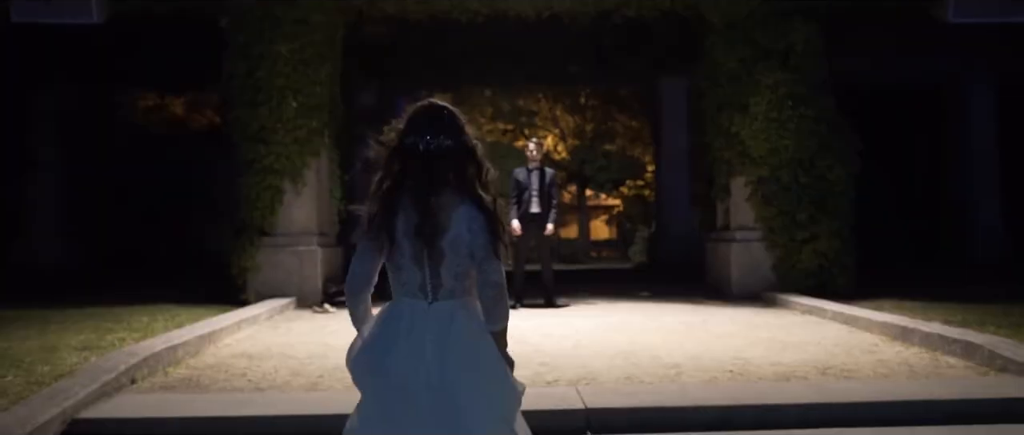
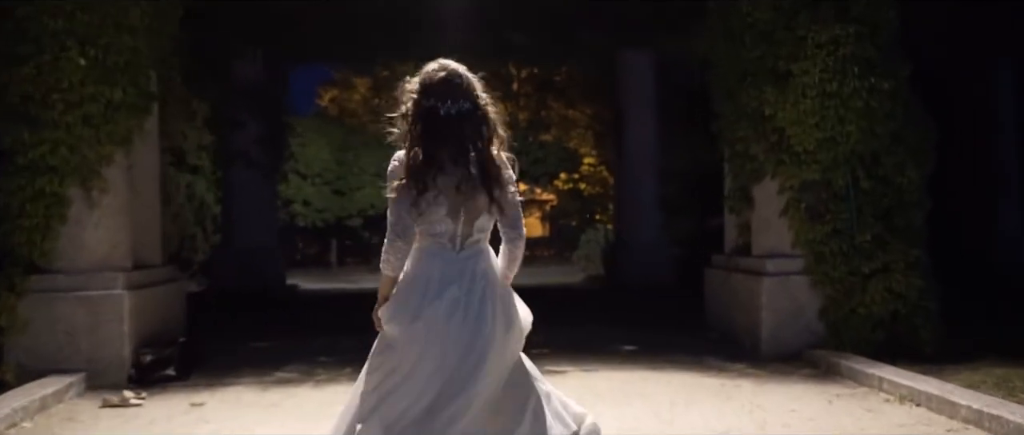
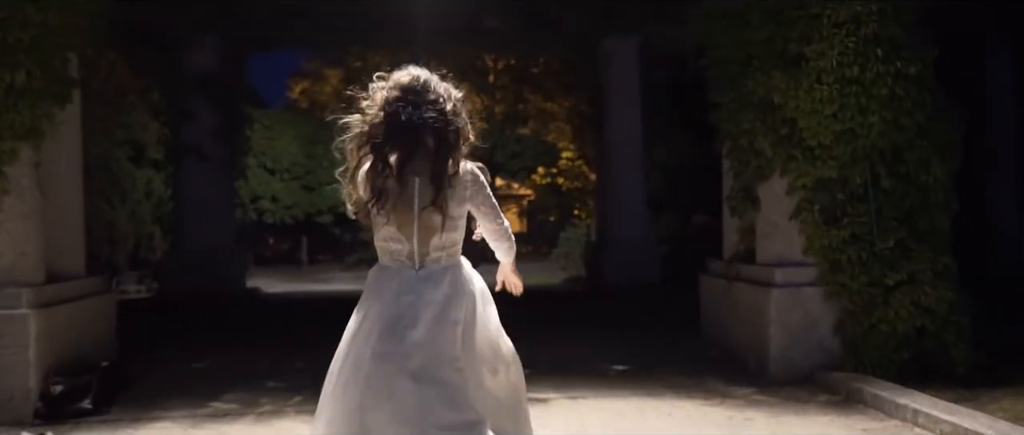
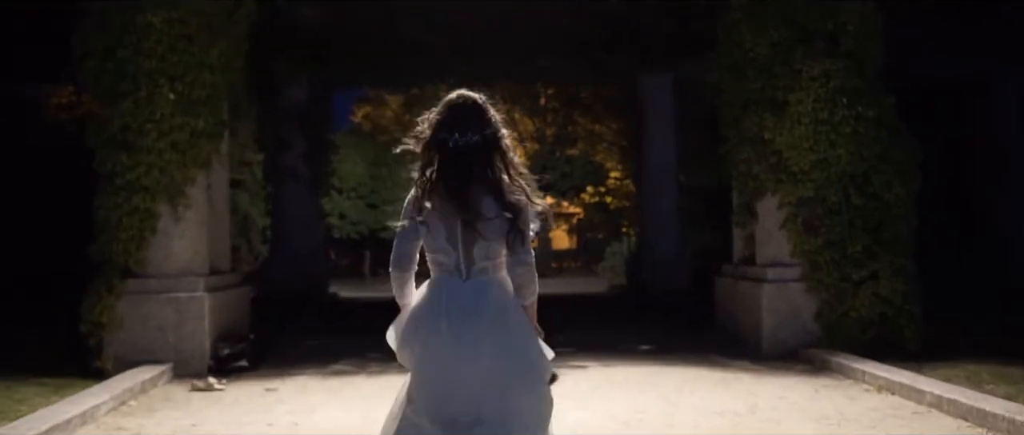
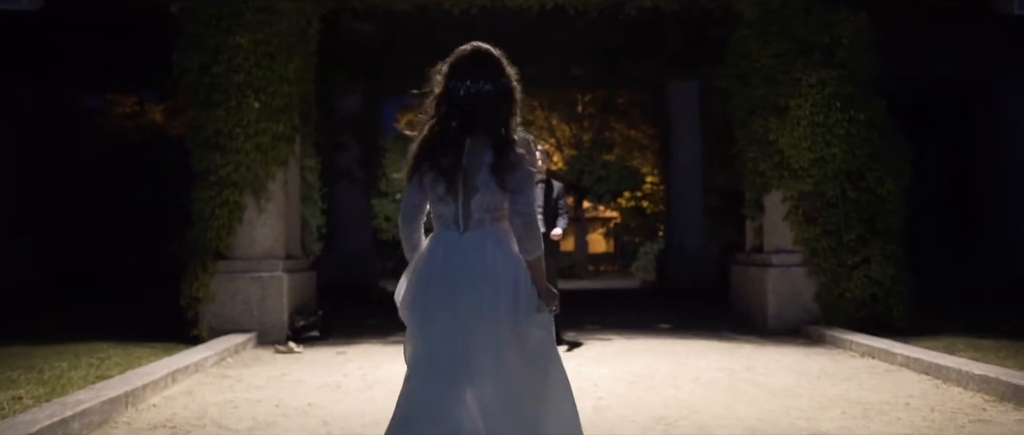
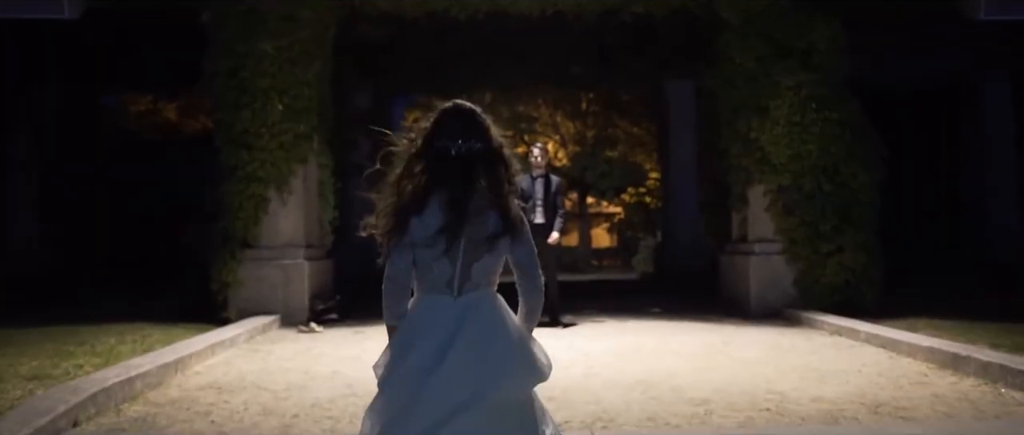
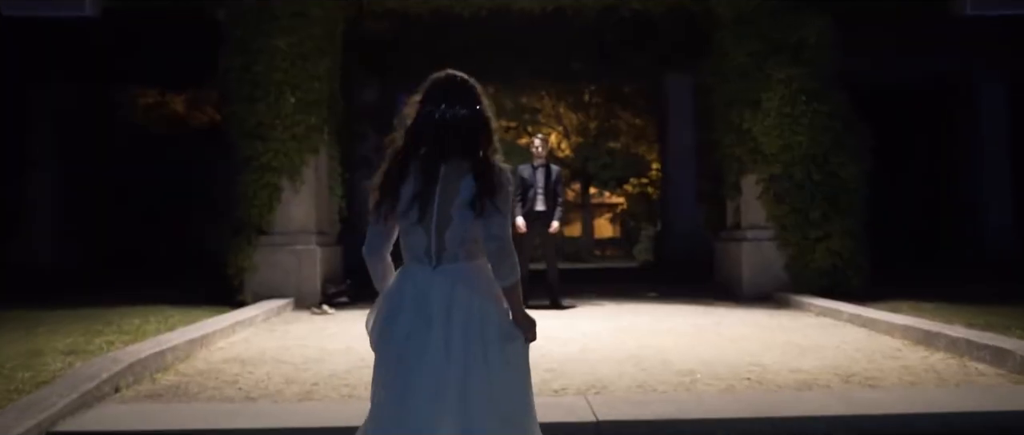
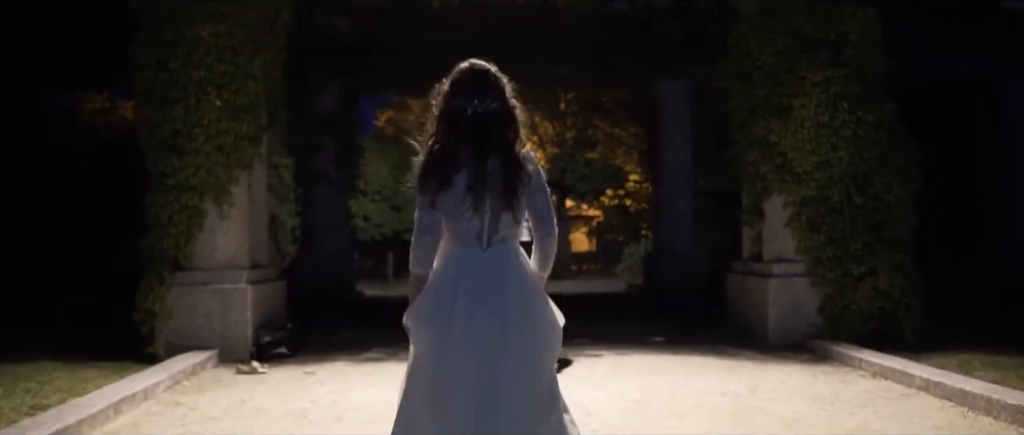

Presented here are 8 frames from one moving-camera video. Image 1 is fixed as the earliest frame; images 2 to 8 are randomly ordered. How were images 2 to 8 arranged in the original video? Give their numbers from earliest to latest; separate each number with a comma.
7, 6, 5, 8, 4, 2, 3
